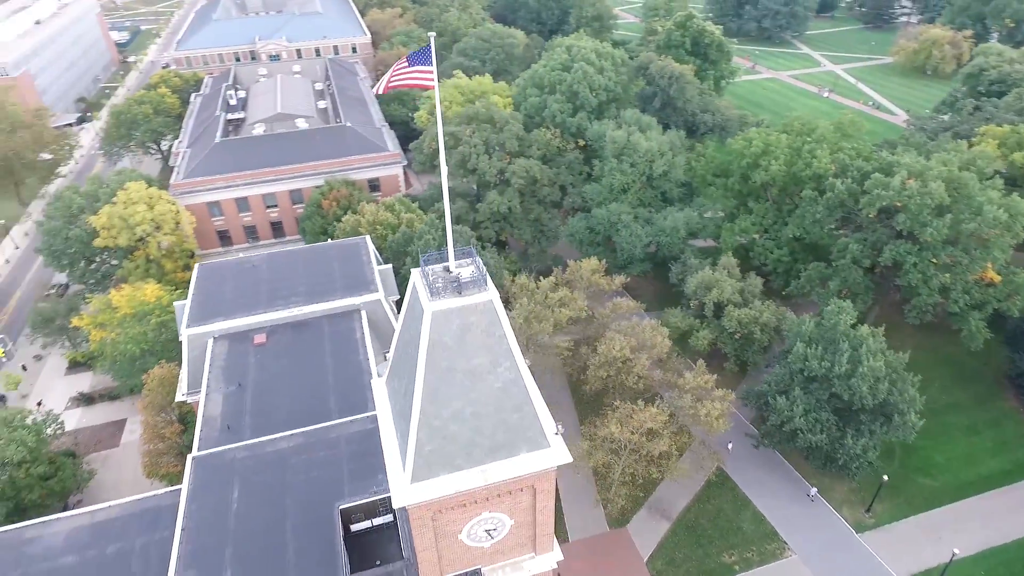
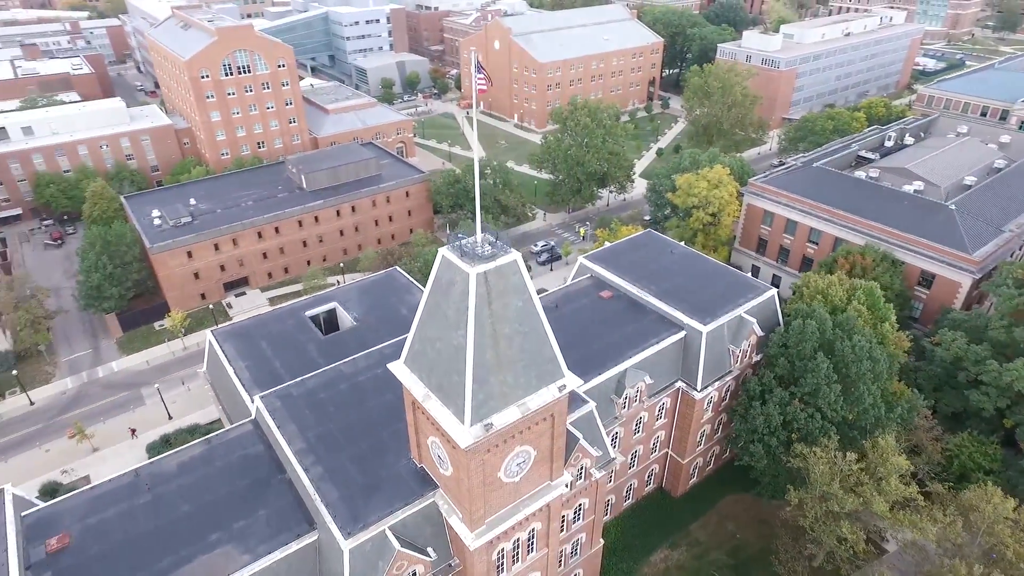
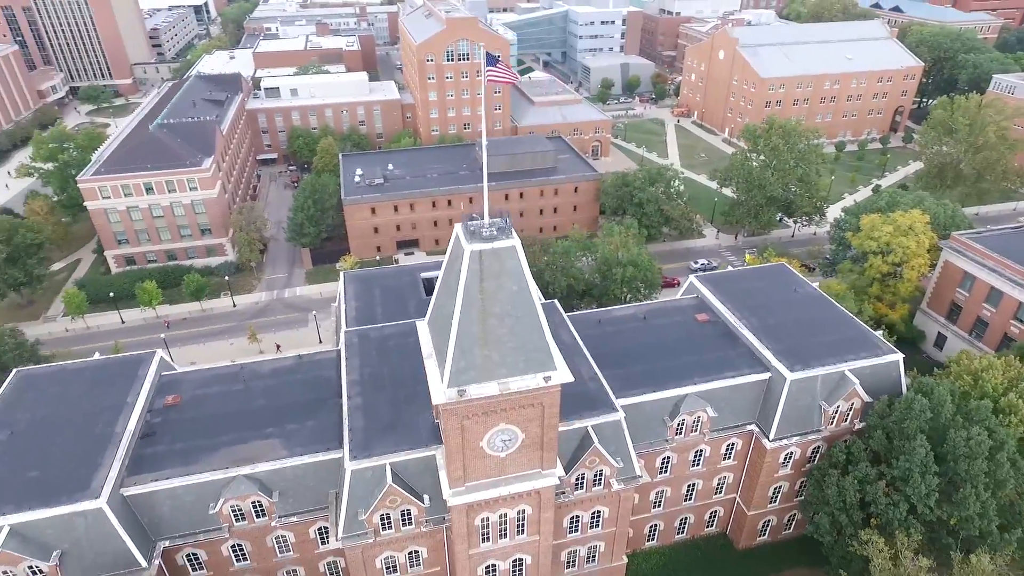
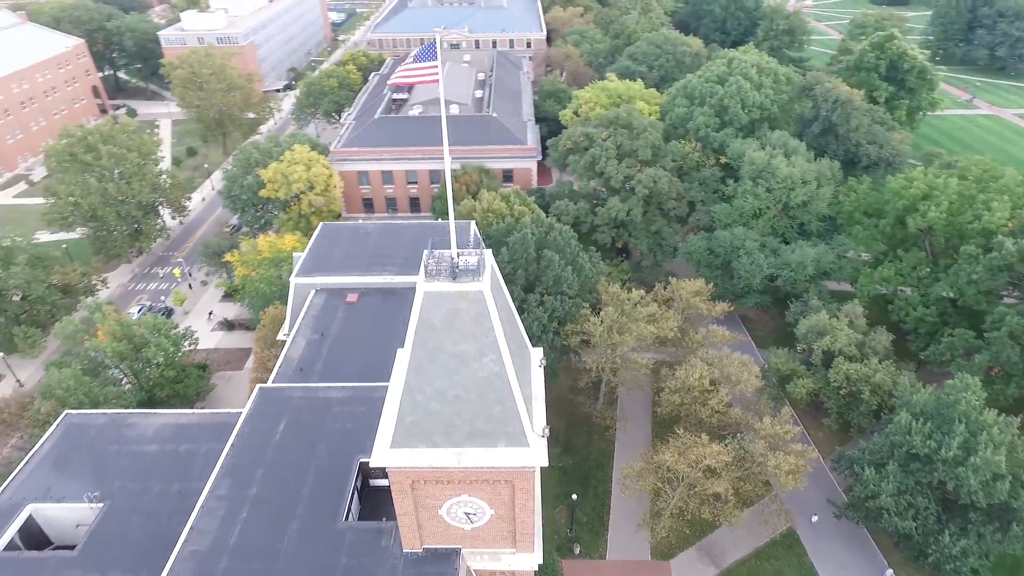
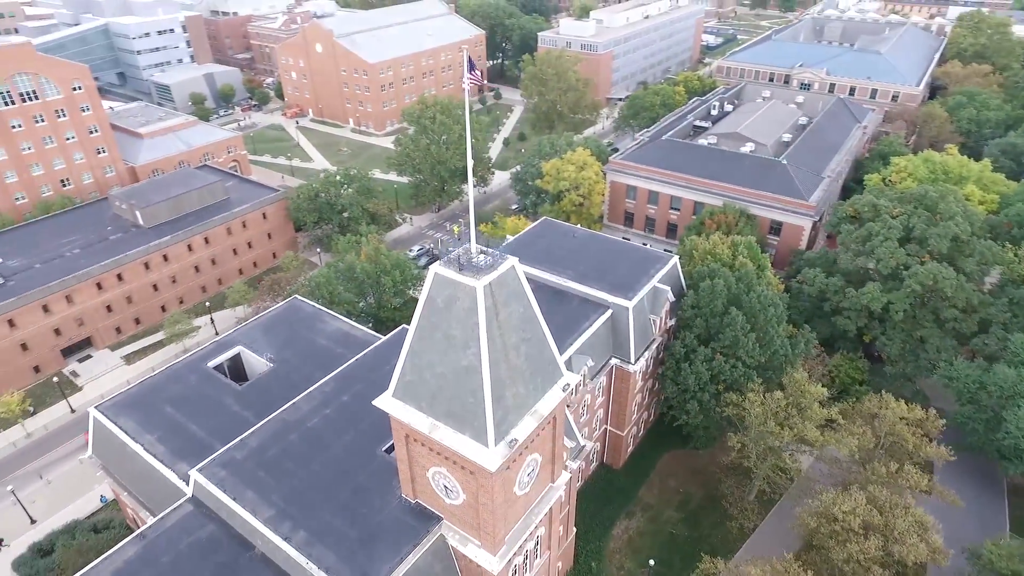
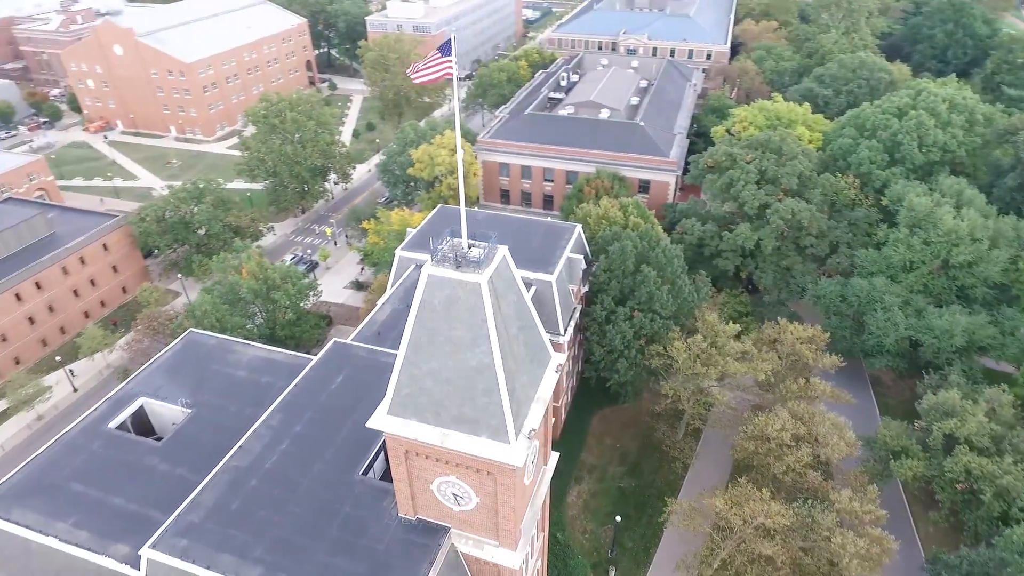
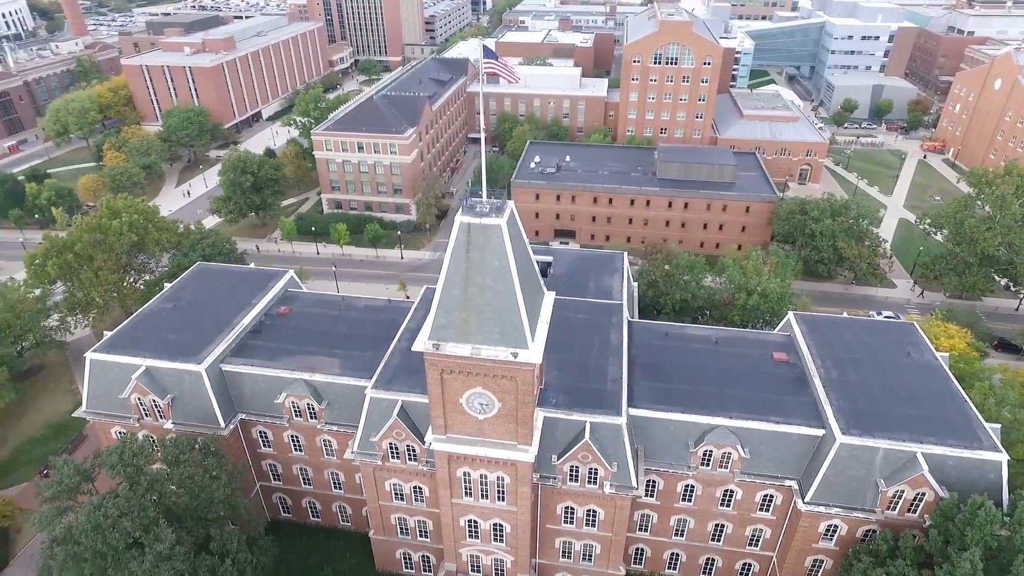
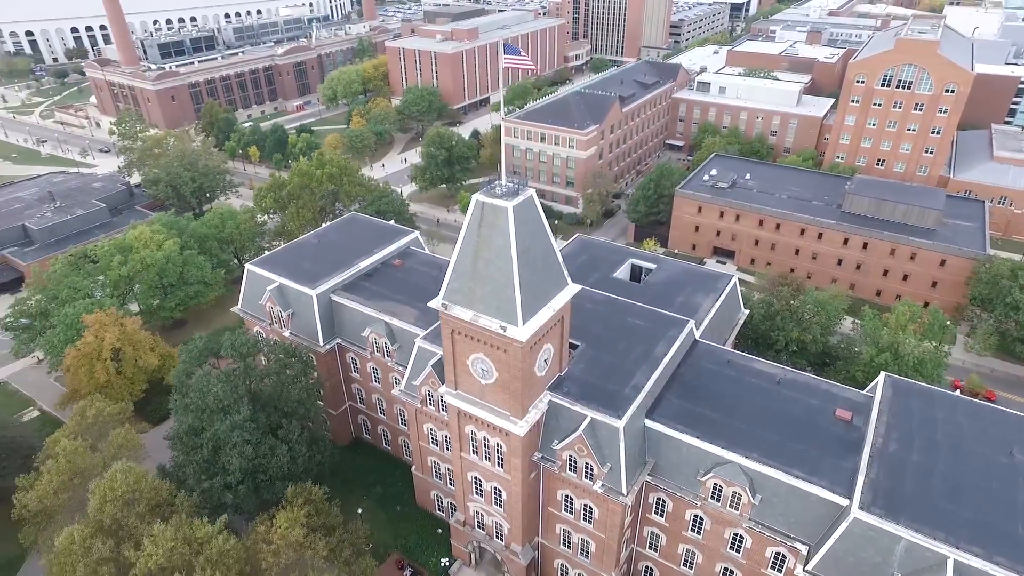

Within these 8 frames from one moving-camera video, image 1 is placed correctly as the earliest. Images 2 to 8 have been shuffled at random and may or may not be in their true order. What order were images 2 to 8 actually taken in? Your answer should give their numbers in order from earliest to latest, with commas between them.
4, 6, 5, 2, 3, 7, 8
